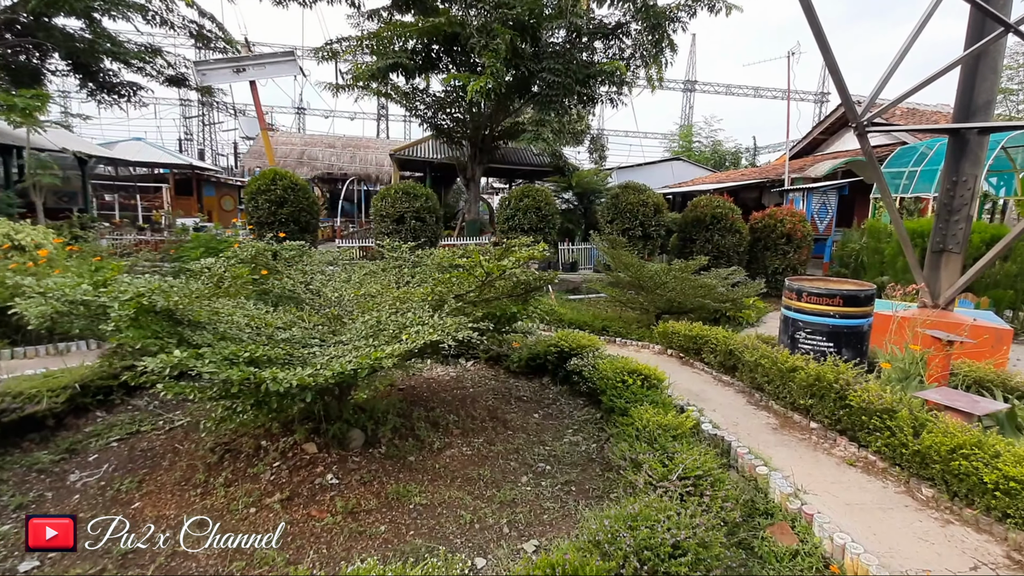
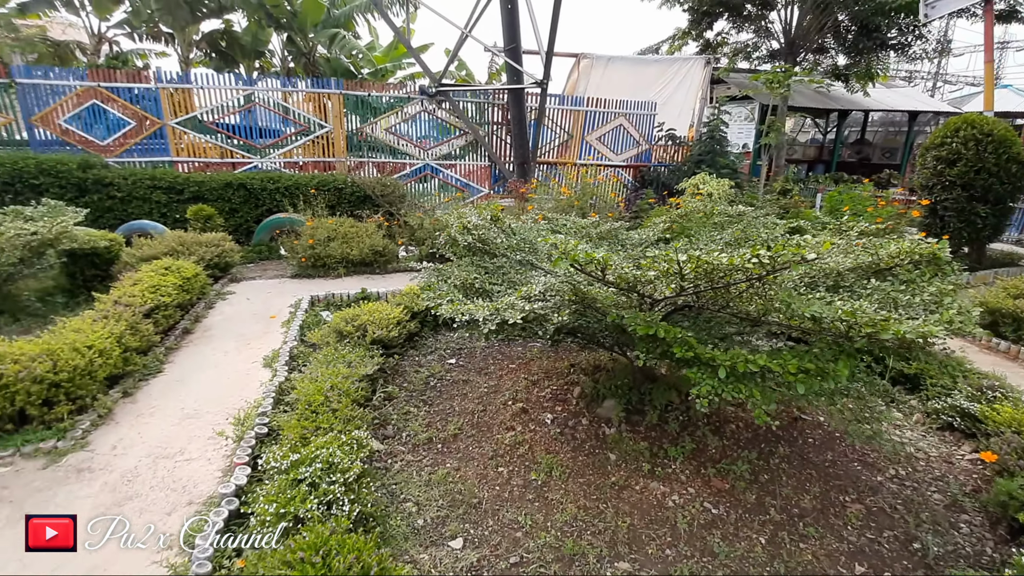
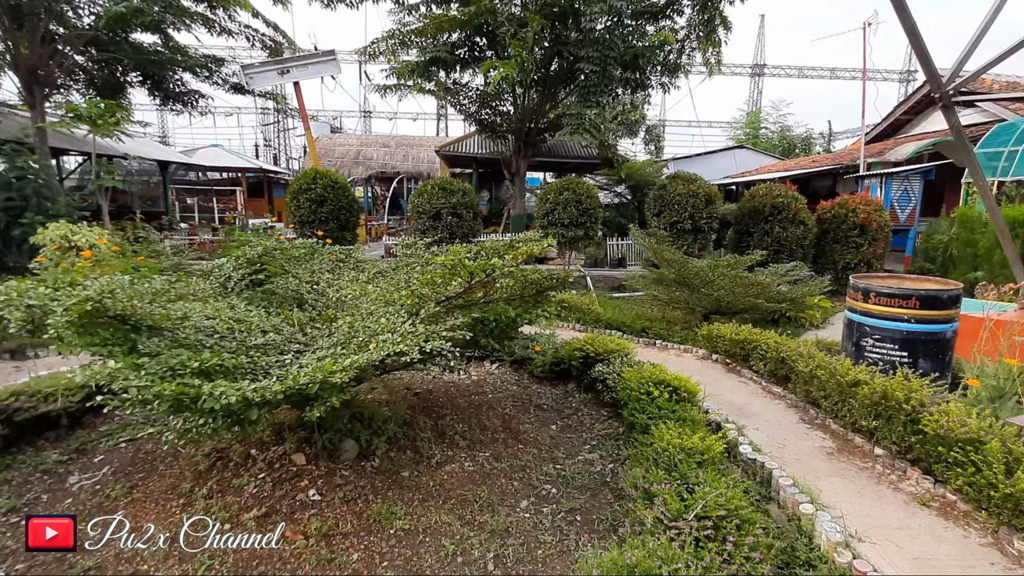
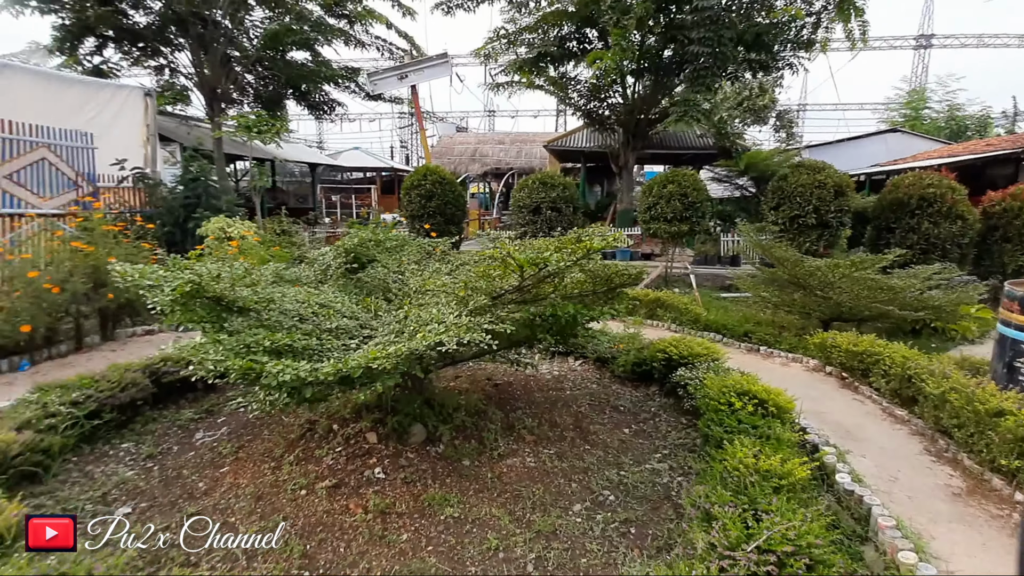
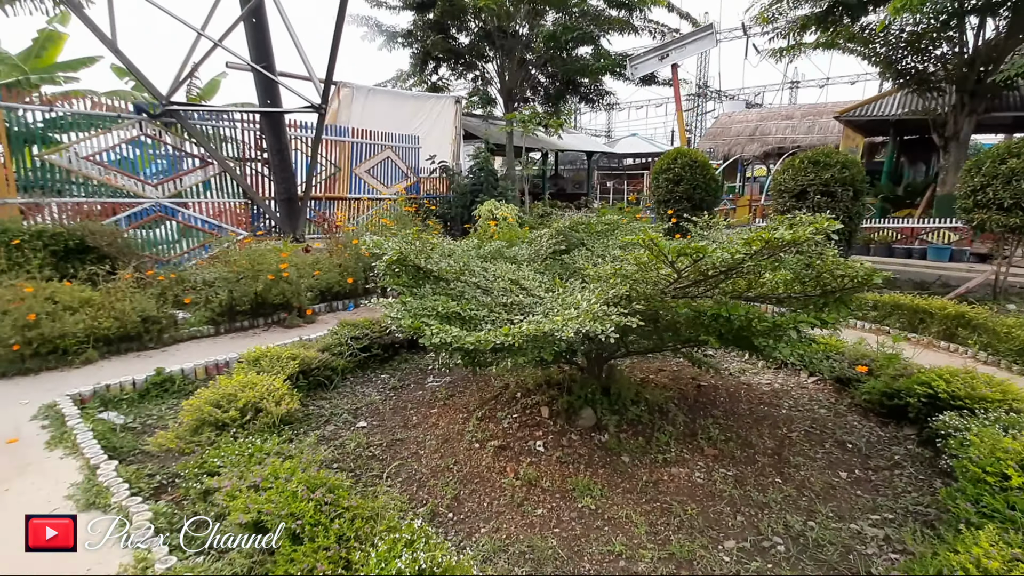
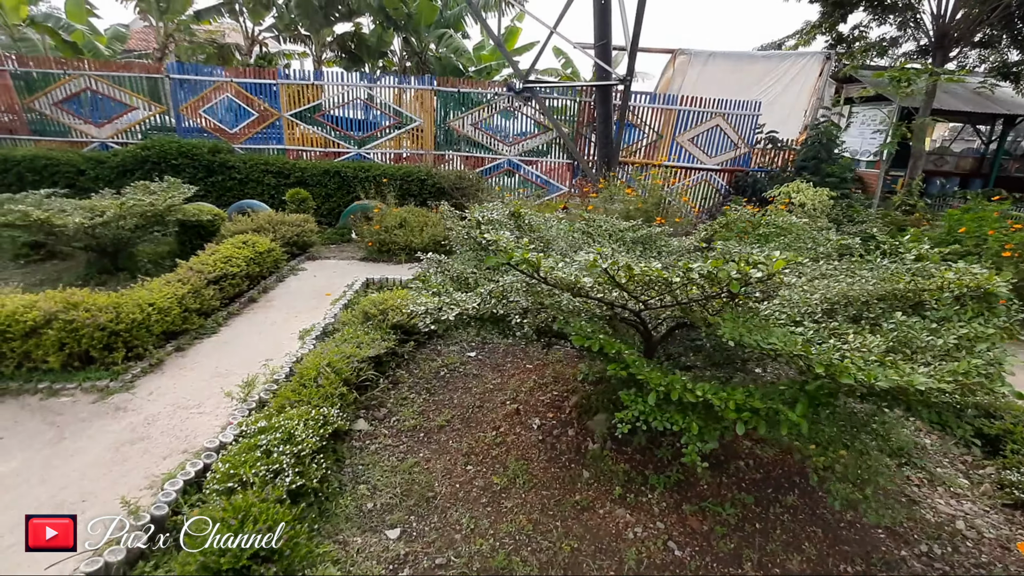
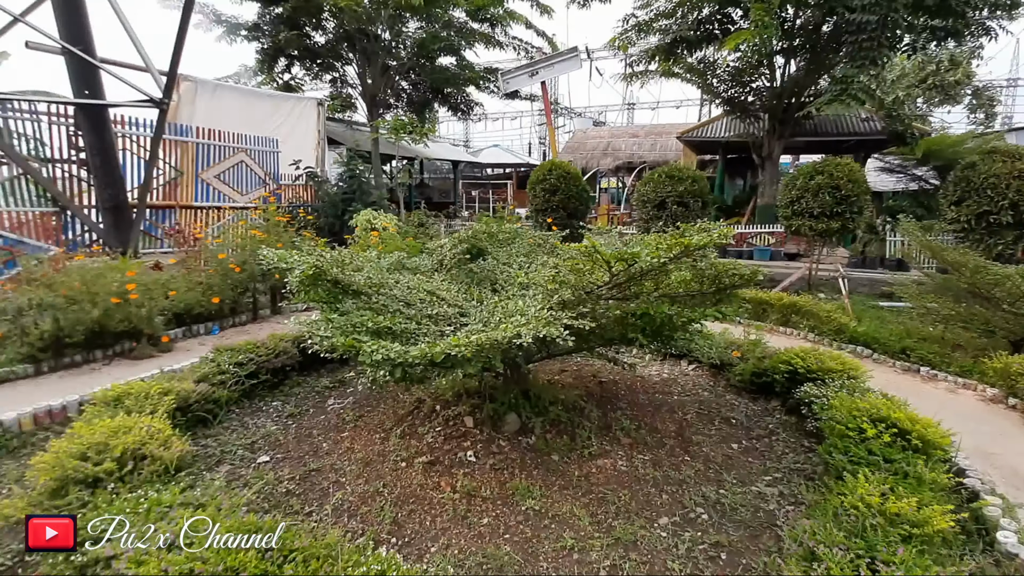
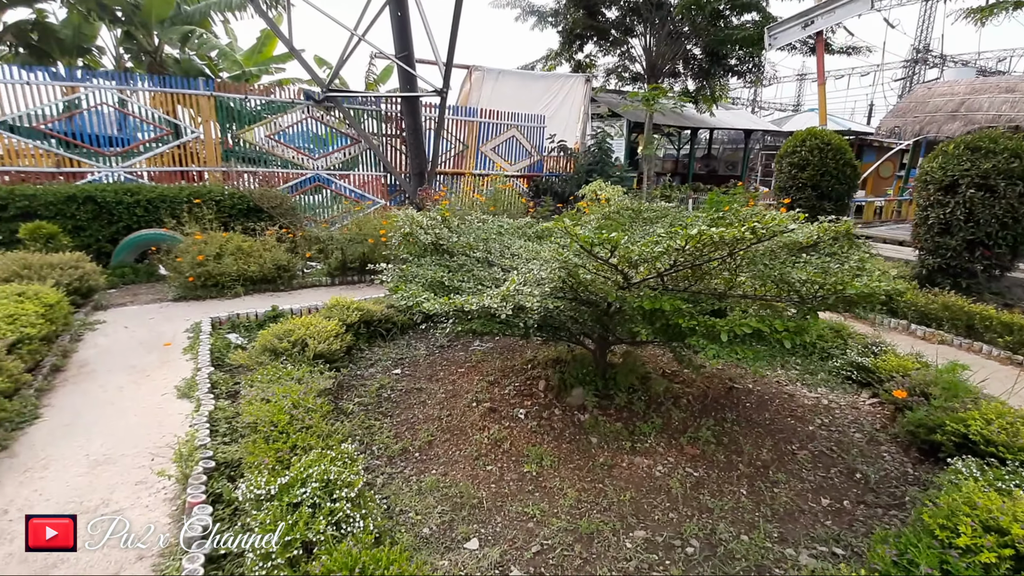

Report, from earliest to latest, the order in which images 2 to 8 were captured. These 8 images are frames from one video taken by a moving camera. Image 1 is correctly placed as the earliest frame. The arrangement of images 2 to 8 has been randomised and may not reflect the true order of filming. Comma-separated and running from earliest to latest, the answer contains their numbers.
3, 4, 7, 5, 8, 2, 6
